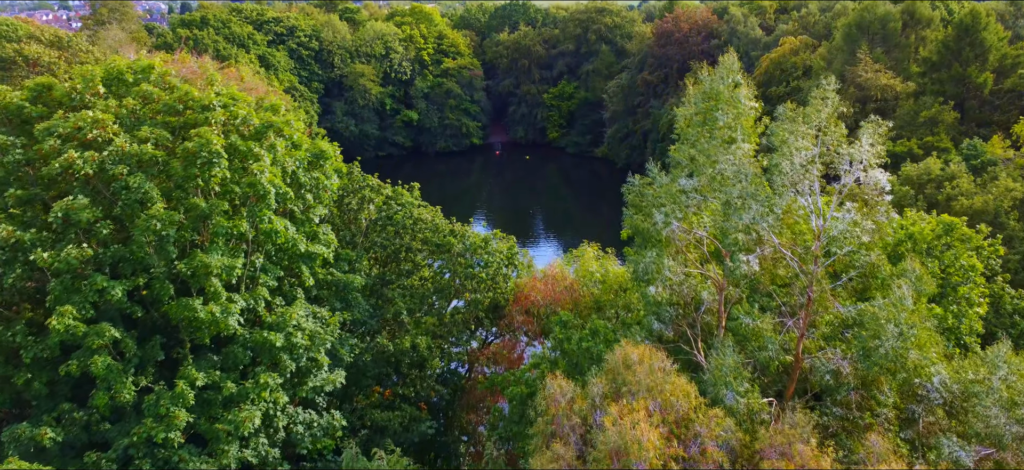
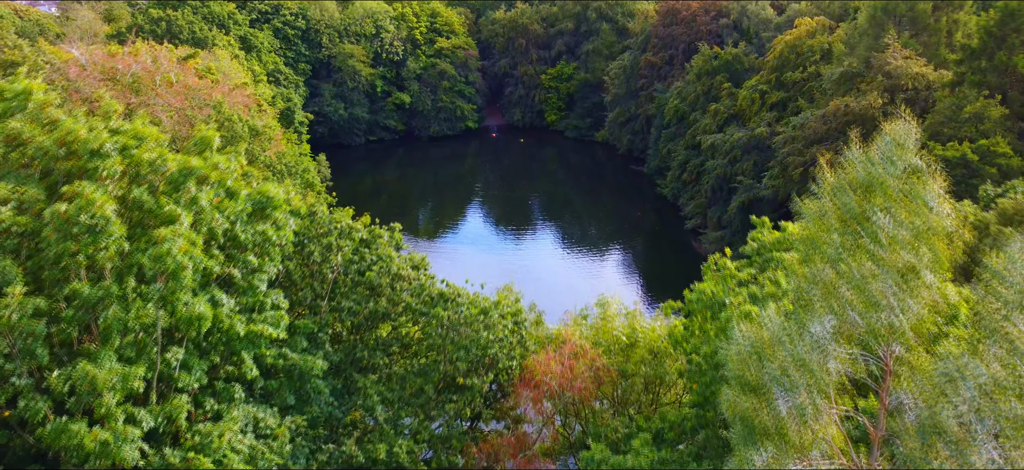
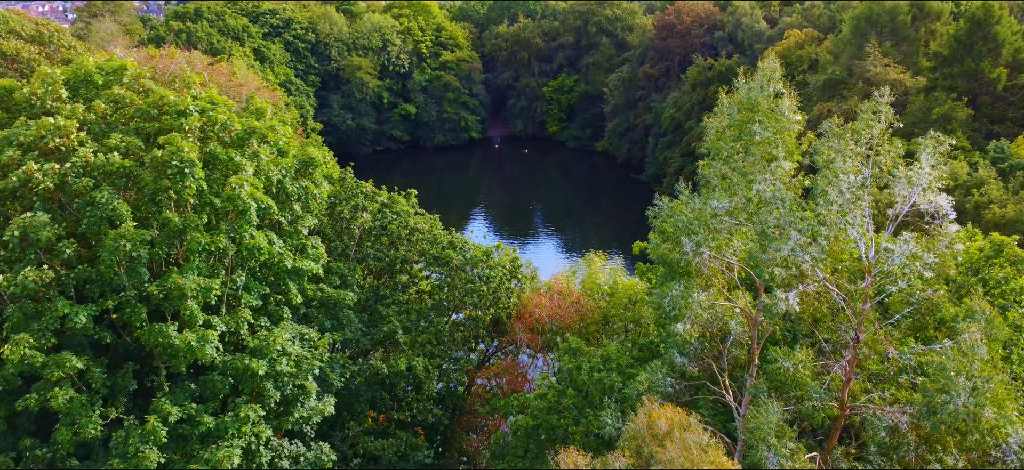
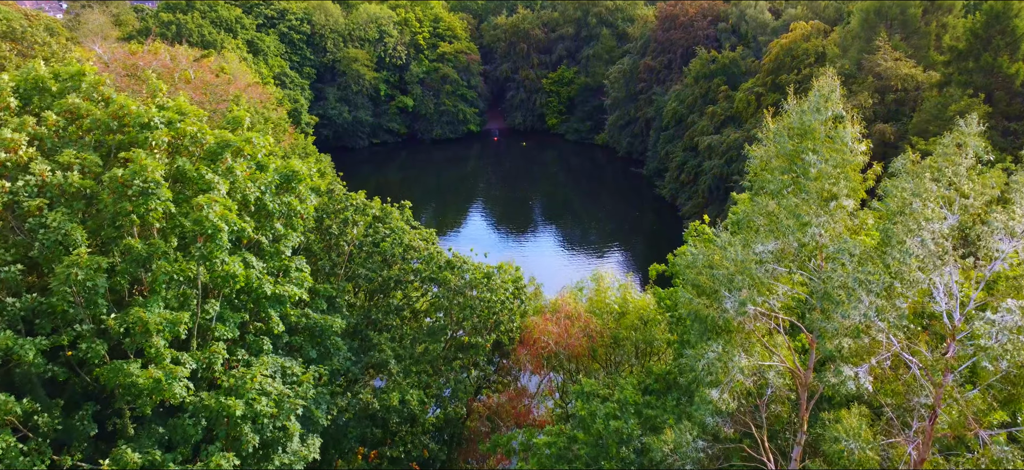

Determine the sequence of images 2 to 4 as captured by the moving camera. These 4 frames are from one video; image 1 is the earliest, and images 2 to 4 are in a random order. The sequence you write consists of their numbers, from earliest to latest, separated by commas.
3, 4, 2
